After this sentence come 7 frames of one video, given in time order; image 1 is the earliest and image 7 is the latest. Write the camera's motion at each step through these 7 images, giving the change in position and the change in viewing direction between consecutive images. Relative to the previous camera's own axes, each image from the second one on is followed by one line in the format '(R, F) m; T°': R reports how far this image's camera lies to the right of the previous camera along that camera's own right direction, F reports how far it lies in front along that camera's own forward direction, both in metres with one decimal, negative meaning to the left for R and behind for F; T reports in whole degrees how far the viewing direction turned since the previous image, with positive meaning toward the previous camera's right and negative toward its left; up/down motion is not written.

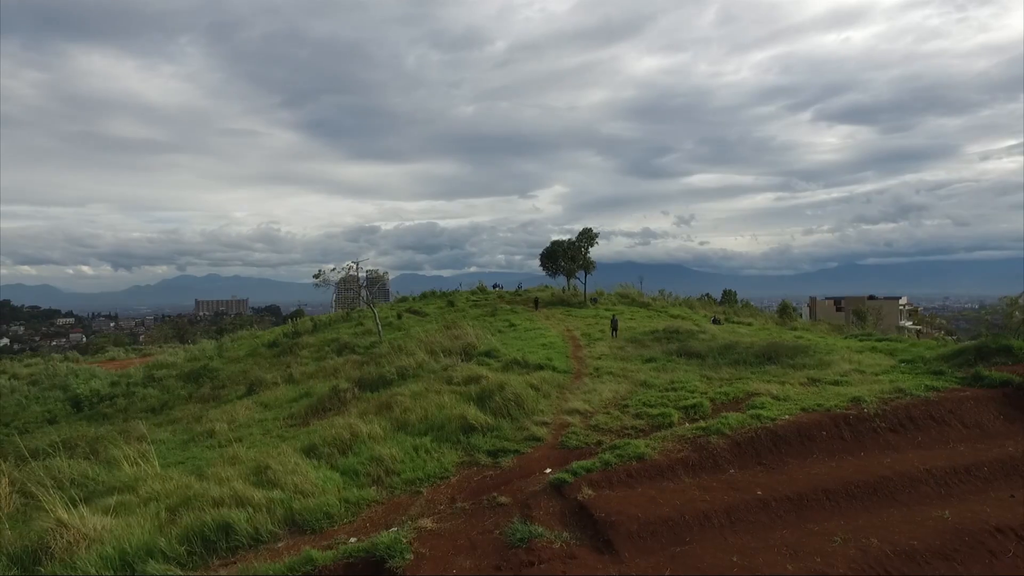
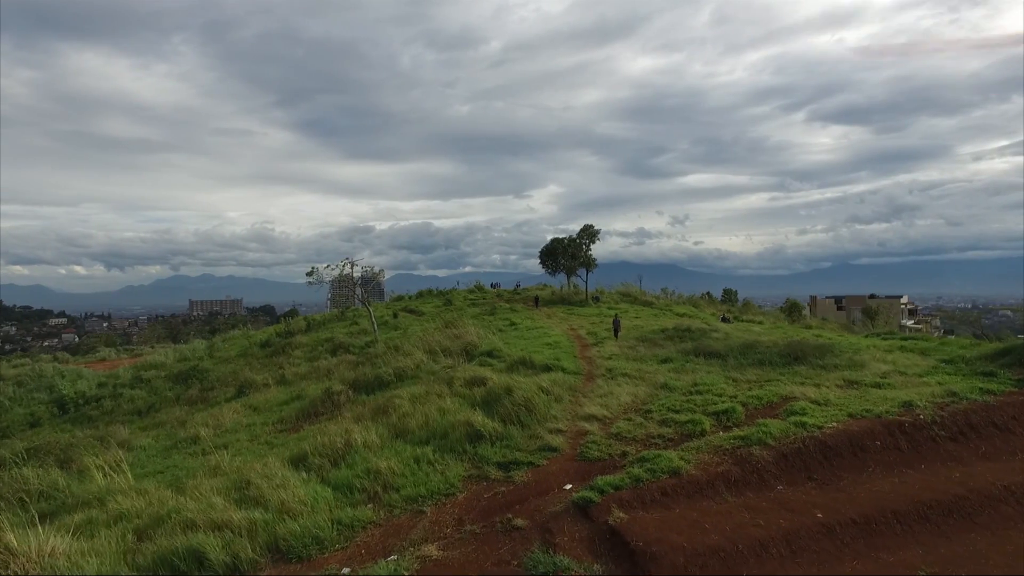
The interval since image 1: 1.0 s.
(-0.2, +1.0) m; 0°
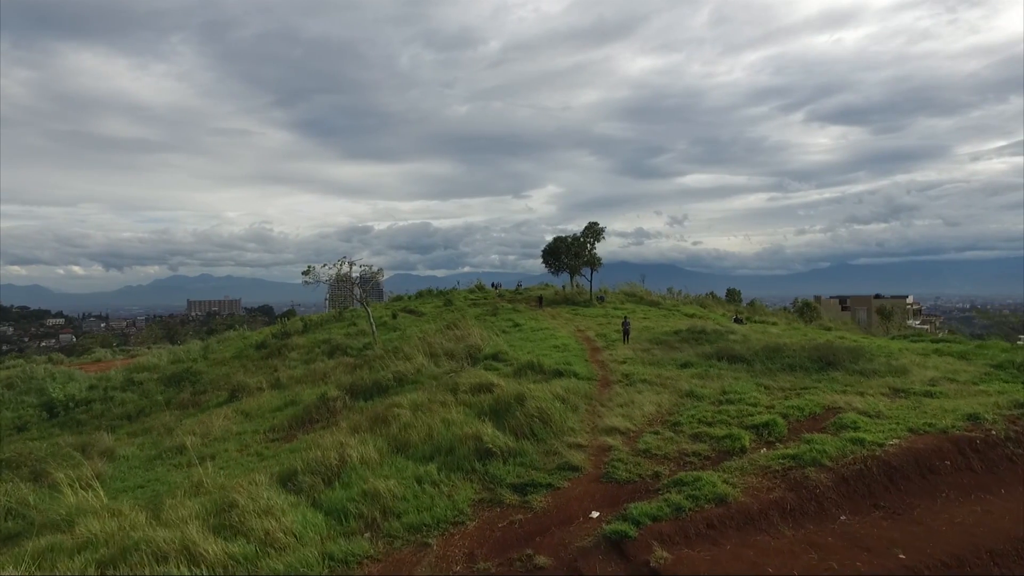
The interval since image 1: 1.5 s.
(-0.2, +0.9) m; 0°
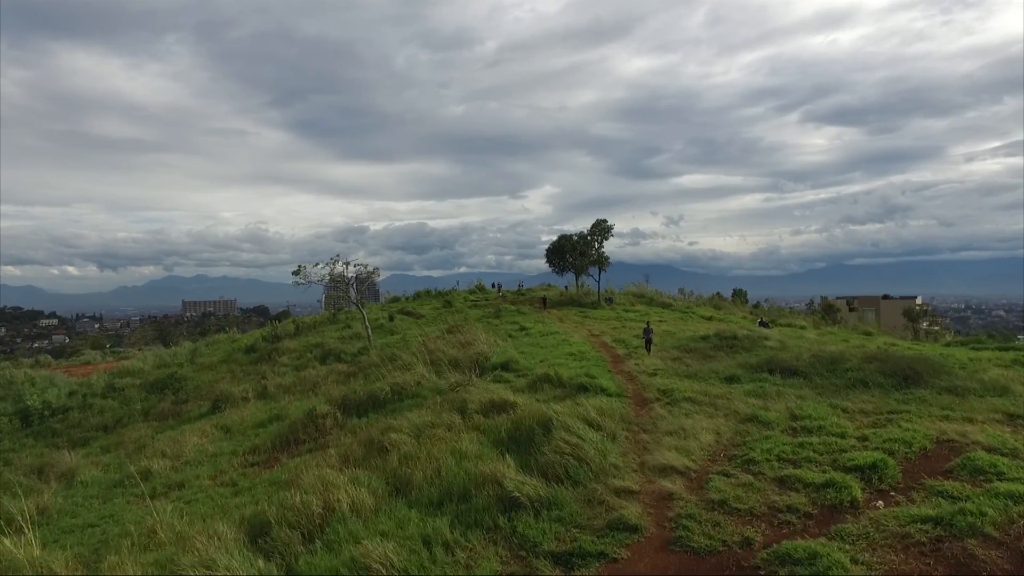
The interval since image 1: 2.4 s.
(-0.4, +1.7) m; 0°
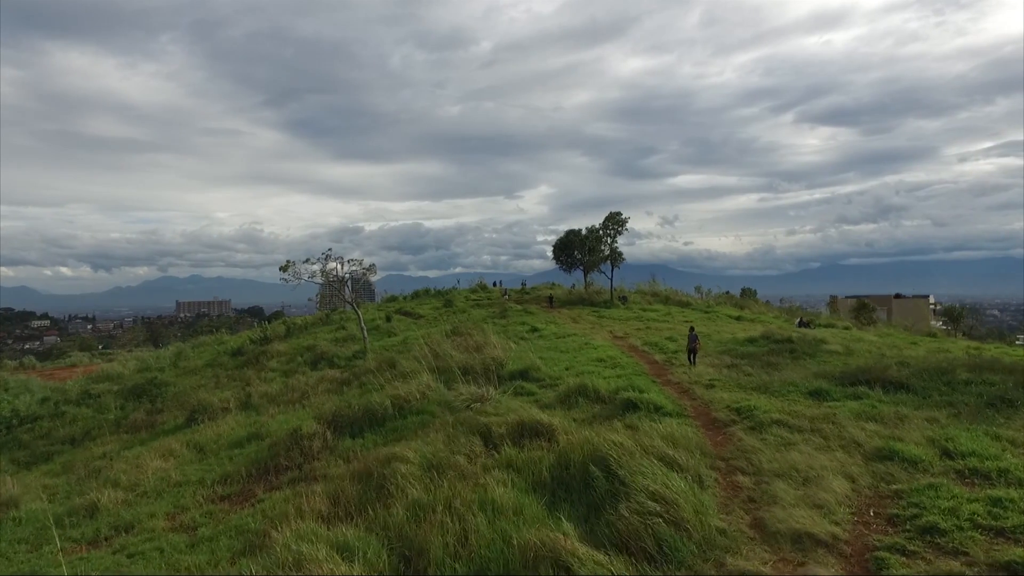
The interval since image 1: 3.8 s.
(-0.5, +2.2) m; 0°
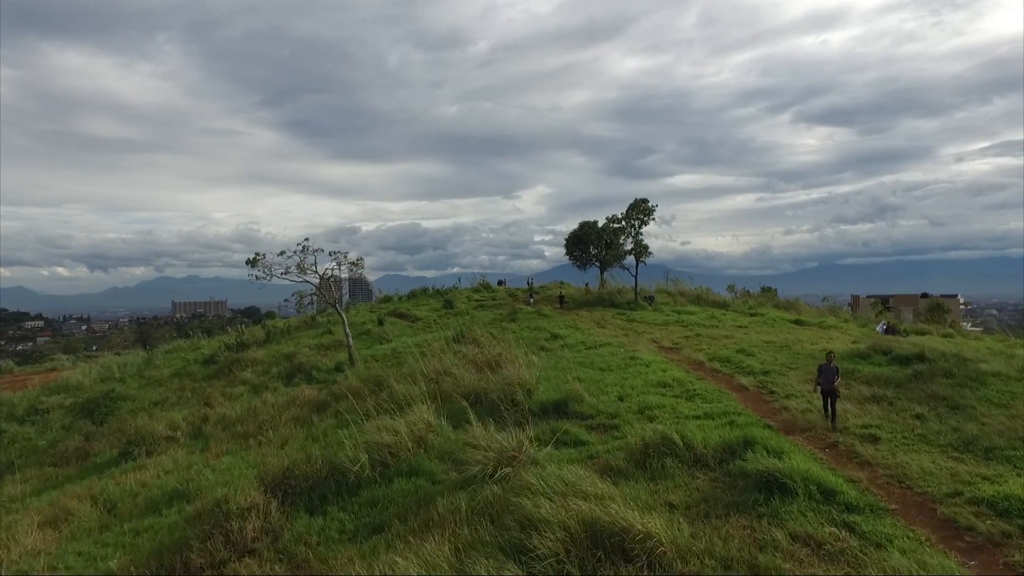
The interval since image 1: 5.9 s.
(-0.5, +3.7) m; 0°
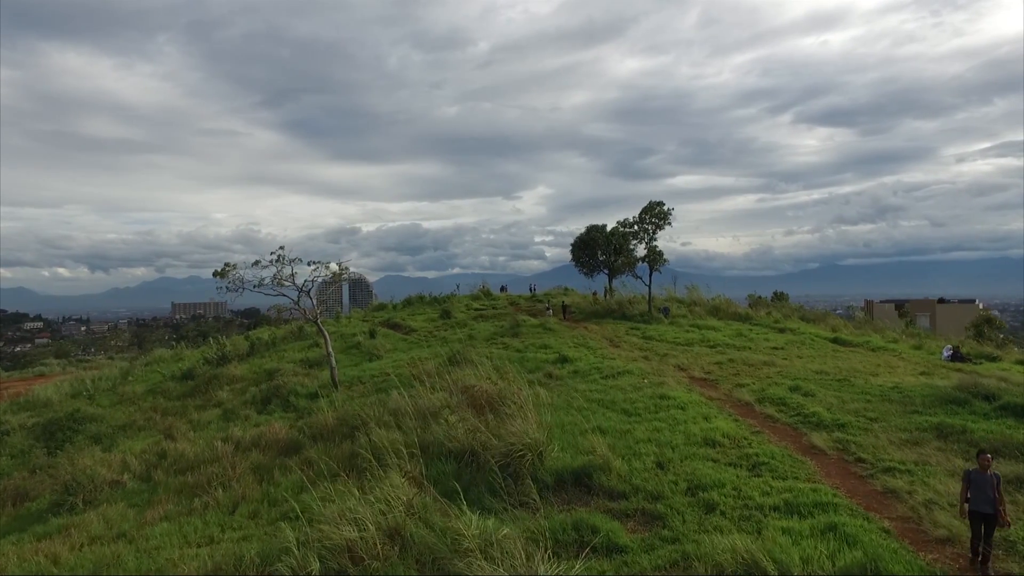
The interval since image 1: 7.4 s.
(-0.1, +2.1) m; 0°
